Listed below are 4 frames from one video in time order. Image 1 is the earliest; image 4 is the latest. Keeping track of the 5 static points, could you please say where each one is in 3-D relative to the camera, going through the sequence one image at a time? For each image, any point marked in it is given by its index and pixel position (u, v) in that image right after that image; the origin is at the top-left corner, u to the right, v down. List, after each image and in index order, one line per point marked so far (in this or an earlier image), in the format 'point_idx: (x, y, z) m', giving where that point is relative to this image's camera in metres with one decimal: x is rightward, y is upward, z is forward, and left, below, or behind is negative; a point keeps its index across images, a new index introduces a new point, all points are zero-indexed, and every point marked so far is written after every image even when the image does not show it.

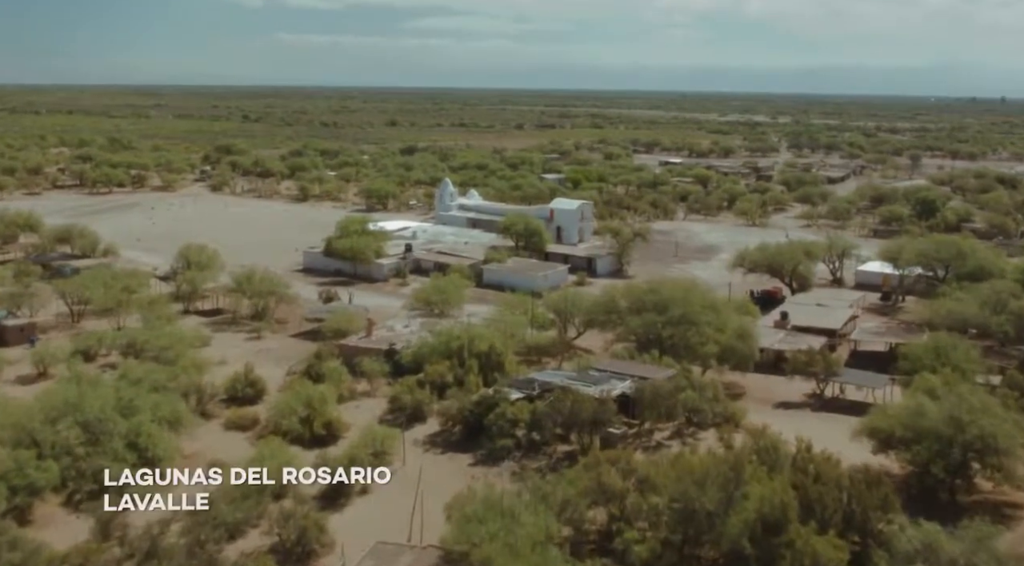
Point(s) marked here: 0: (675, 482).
0: (+3.0, -3.7, +18.7) m
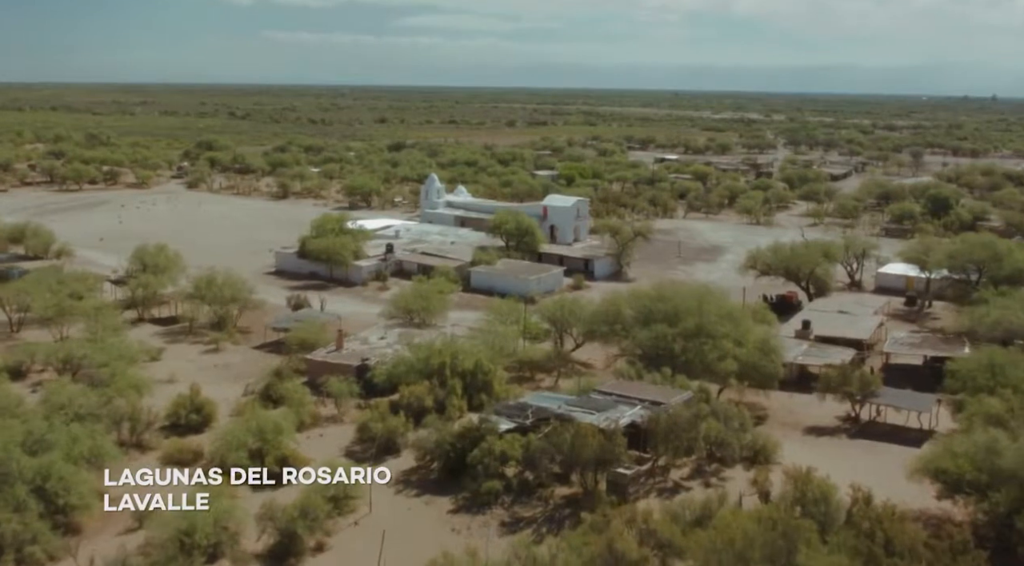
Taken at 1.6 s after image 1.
0: (+2.8, -3.9, +14.6) m
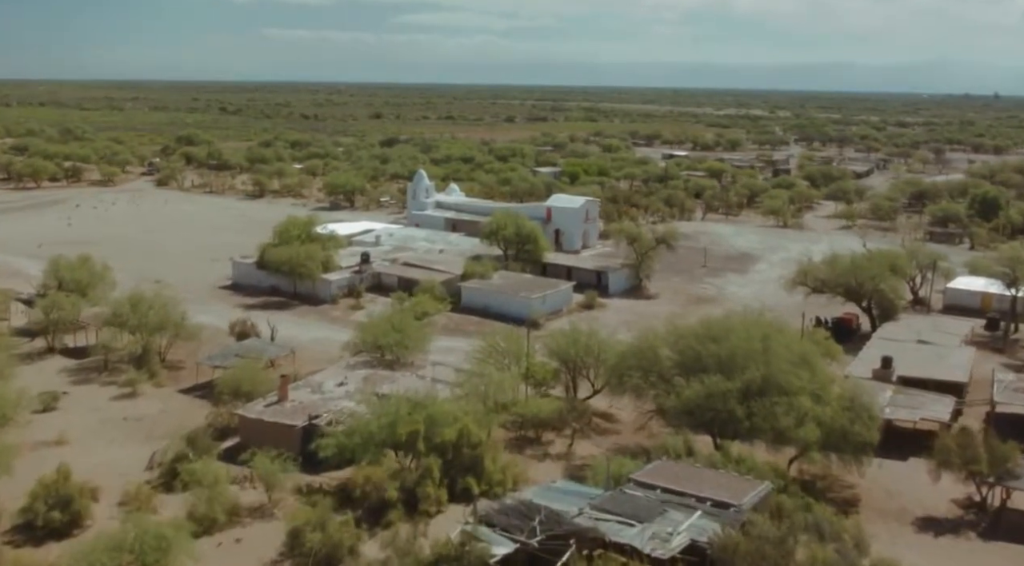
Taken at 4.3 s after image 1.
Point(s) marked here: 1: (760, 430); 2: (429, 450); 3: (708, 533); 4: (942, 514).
0: (+2.8, -4.6, +7.3) m
1: (+4.8, -2.8, +19.3) m
2: (-1.5, -3.1, +18.7) m
3: (+2.8, -3.6, +14.4) m
4: (+8.2, -4.4, +19.3) m
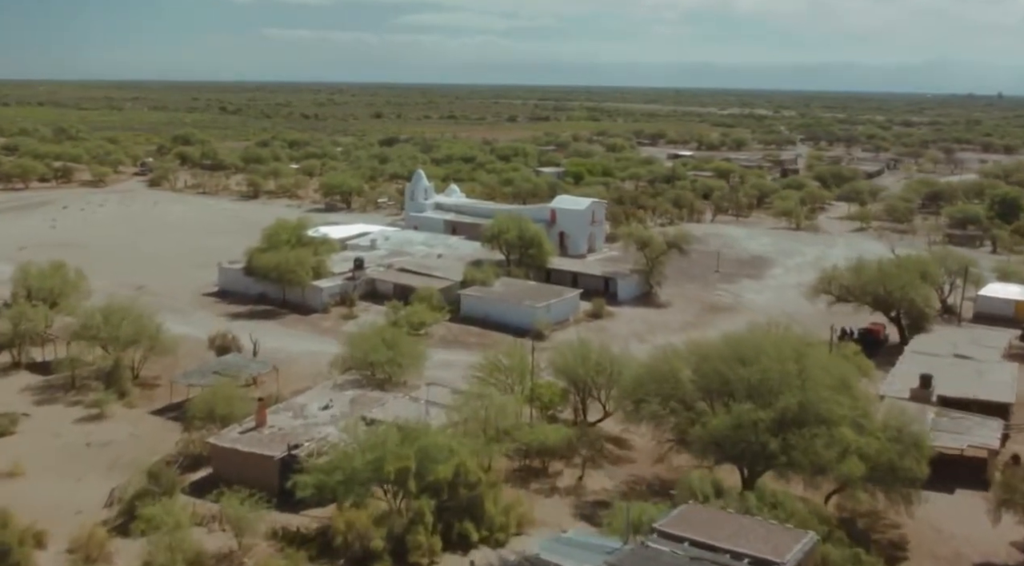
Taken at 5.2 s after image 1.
0: (+2.9, -4.8, +5.0) m
1: (+4.8, -3.1, +17.0) m
2: (-1.5, -3.3, +16.4) m
3: (+2.8, -3.8, +12.1) m
4: (+8.3, -4.7, +17.0) m
